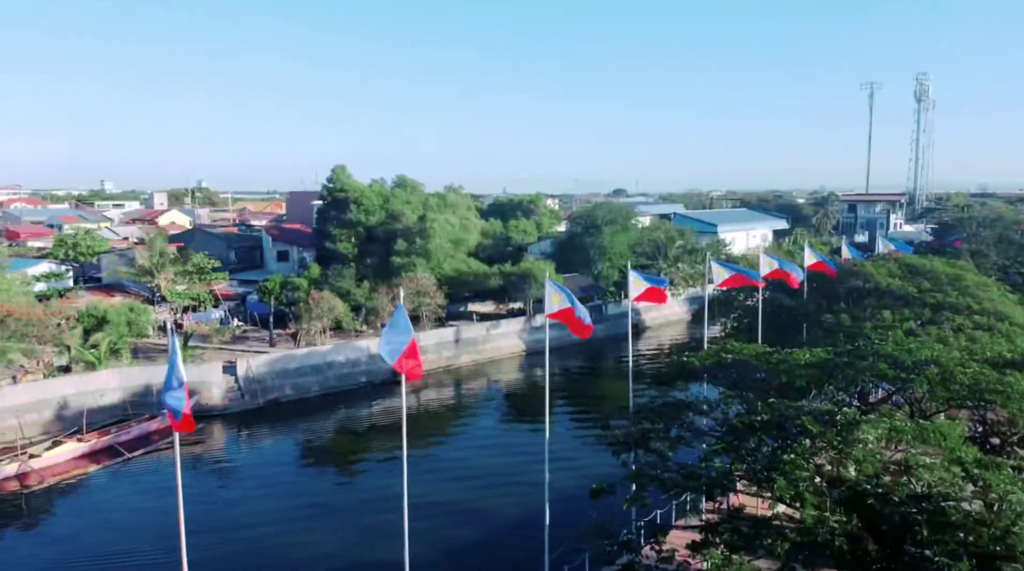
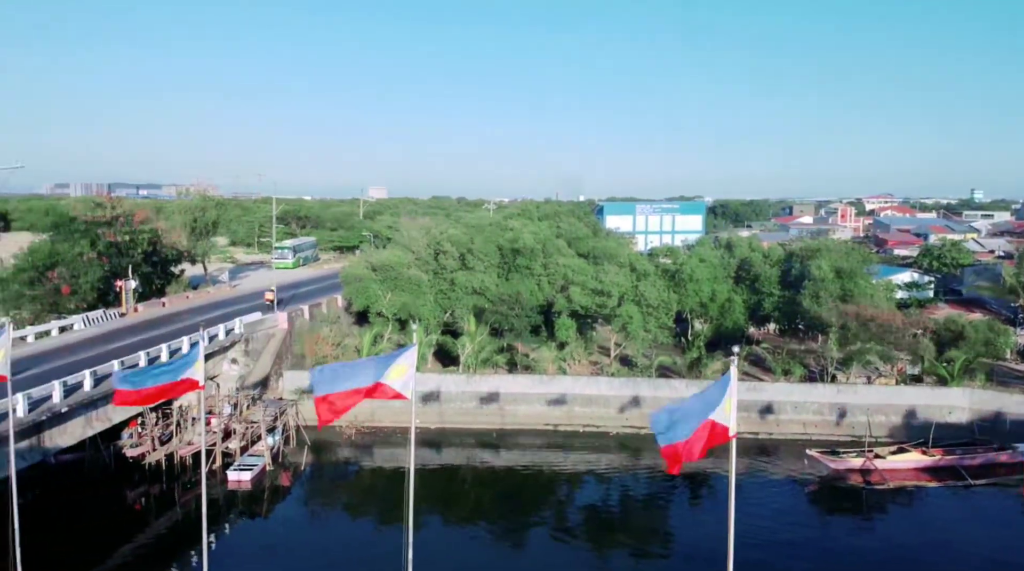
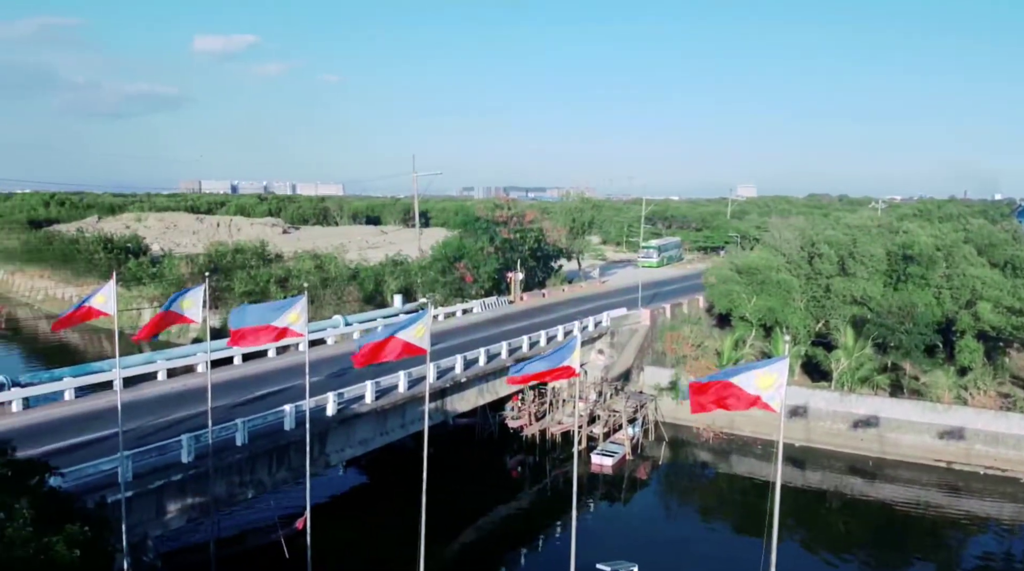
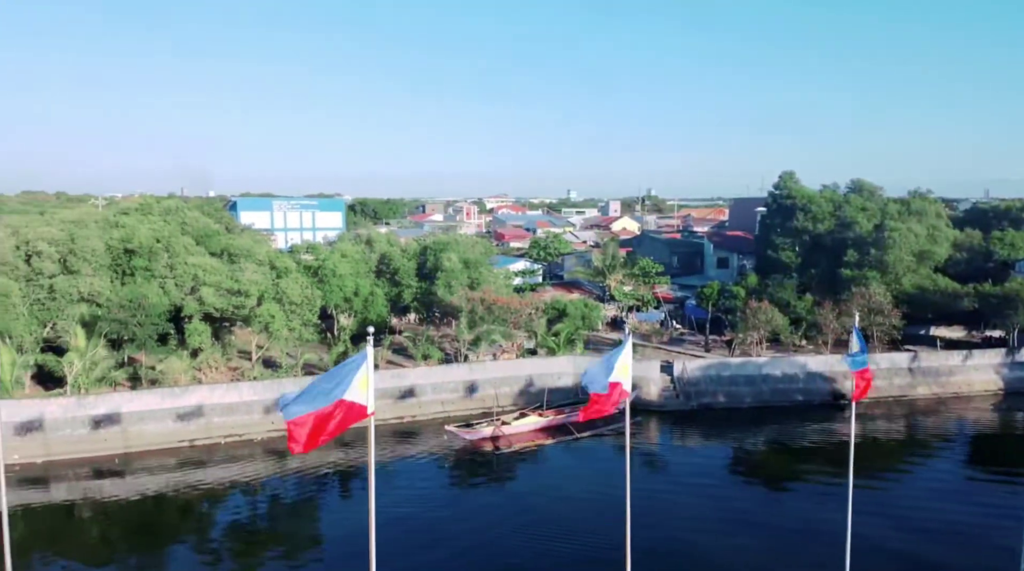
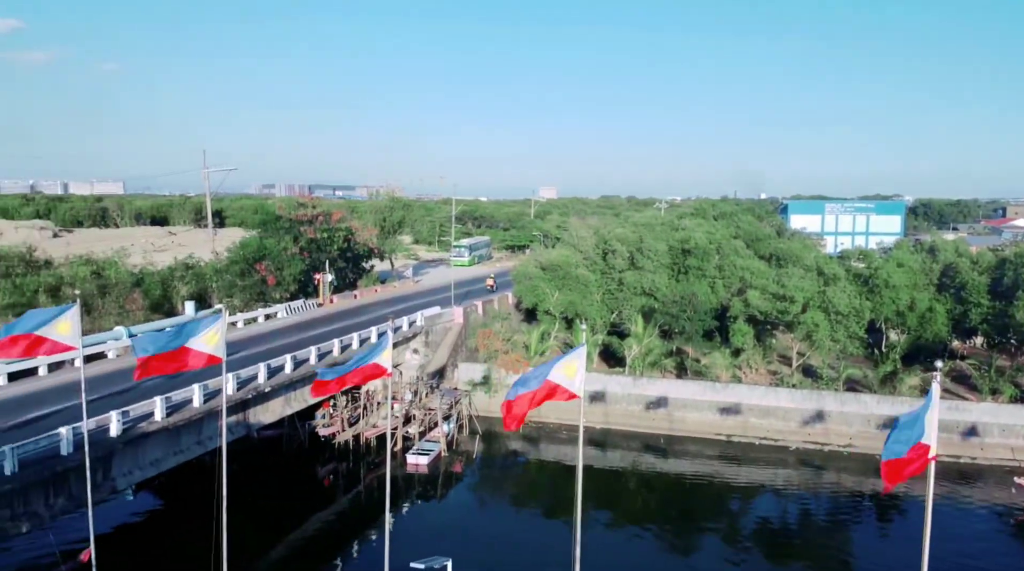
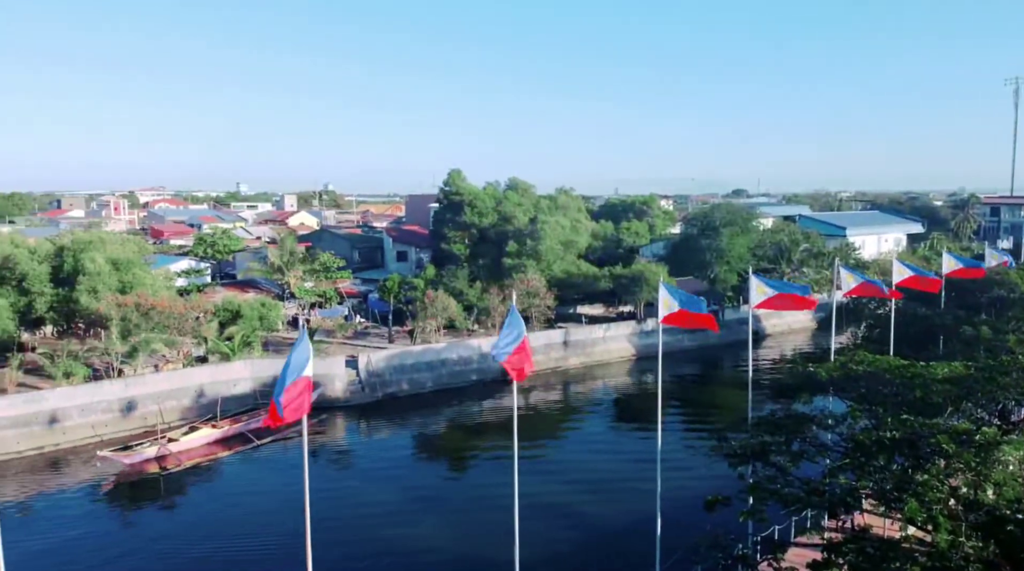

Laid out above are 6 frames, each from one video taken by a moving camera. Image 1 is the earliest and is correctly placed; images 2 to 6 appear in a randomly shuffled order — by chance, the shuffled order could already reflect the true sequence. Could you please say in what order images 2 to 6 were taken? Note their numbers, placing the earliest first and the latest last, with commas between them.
6, 4, 2, 5, 3
